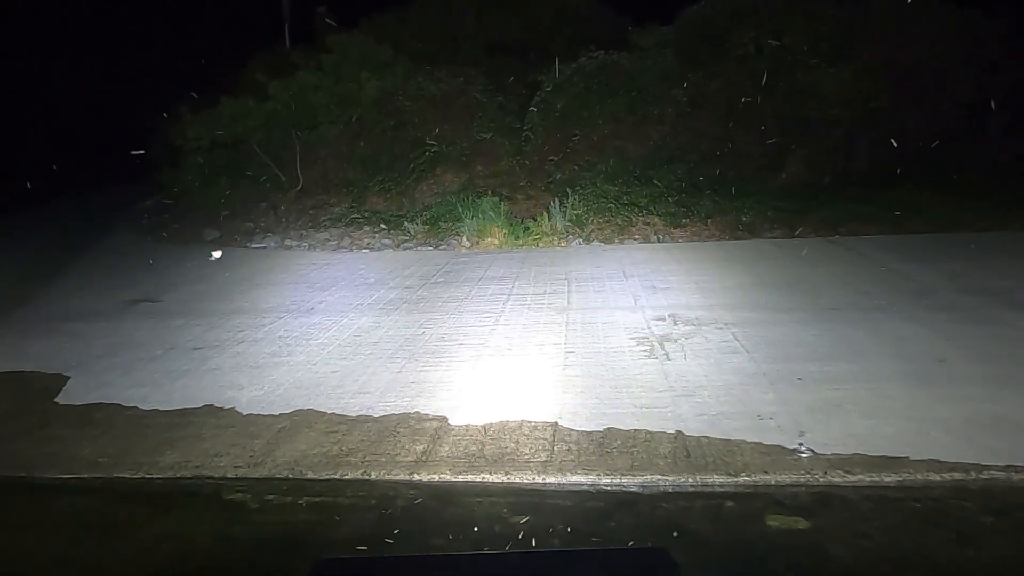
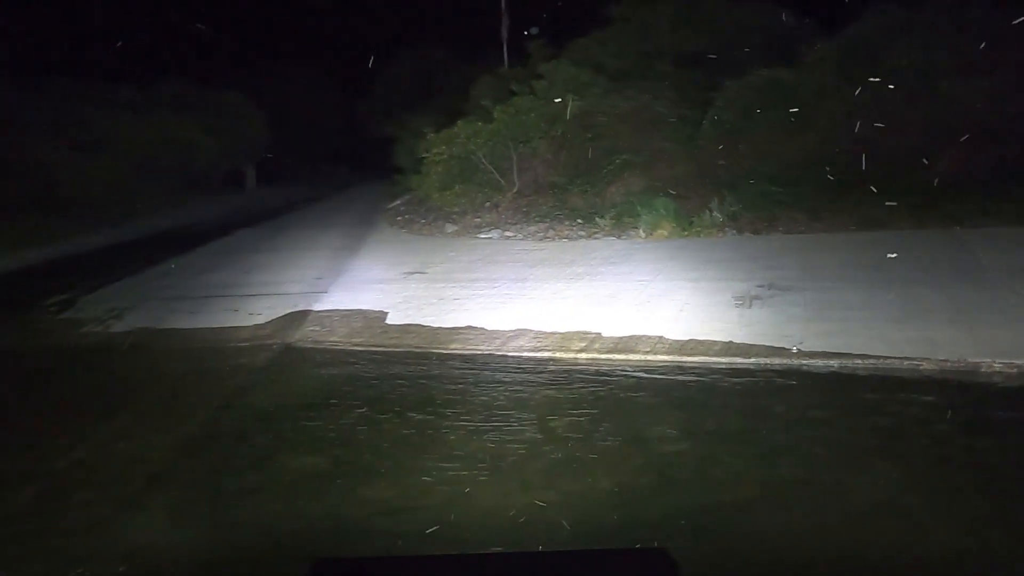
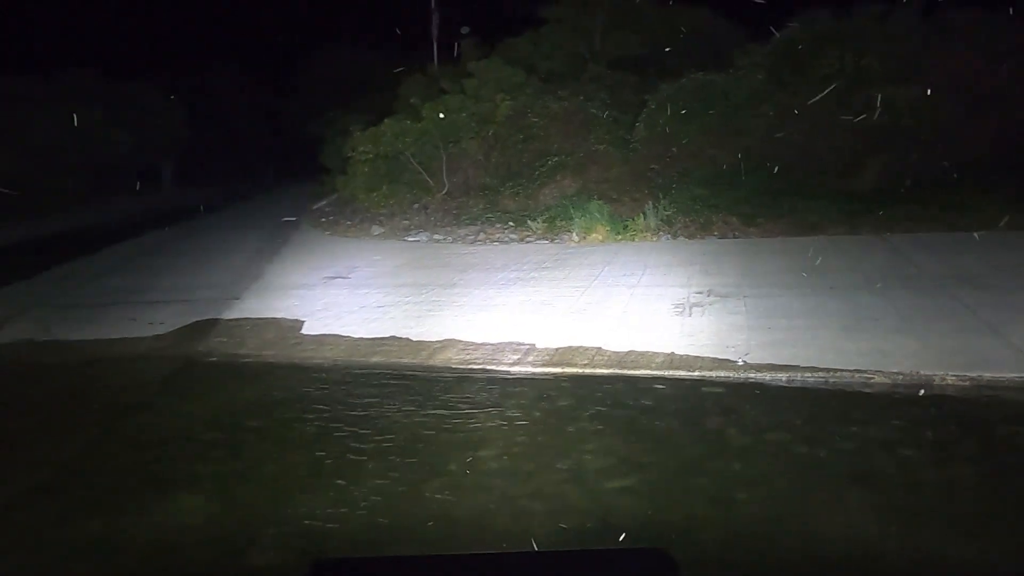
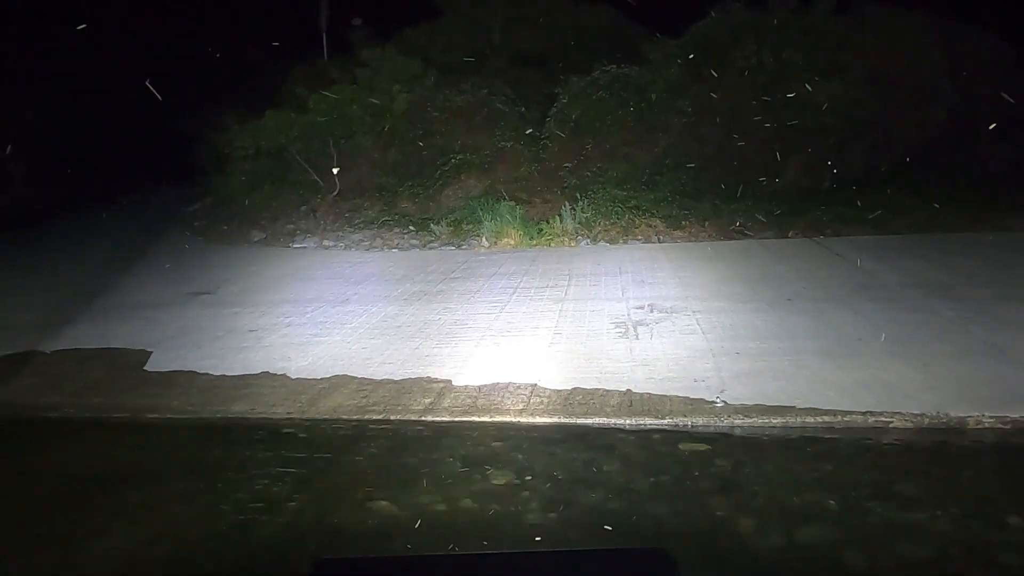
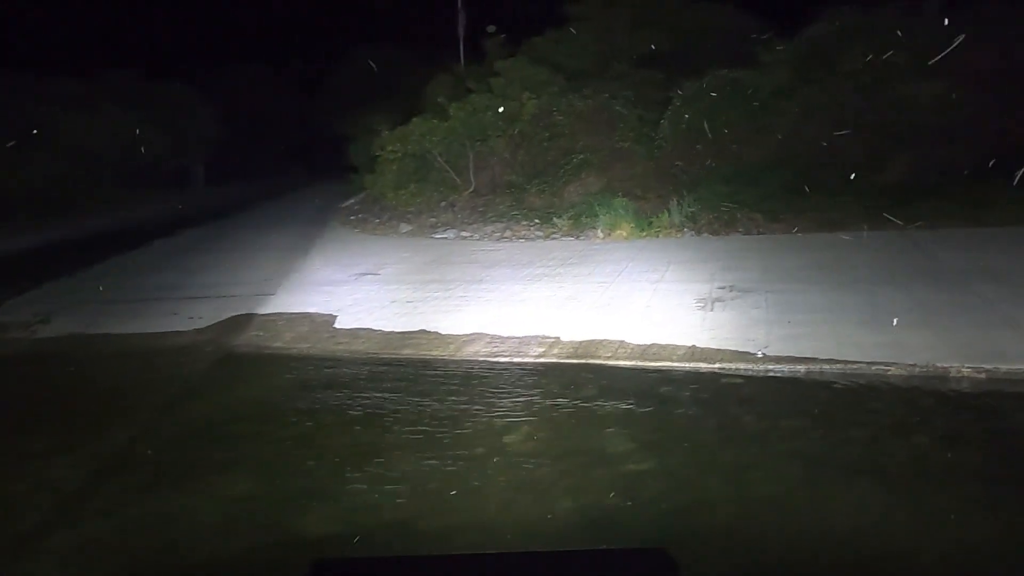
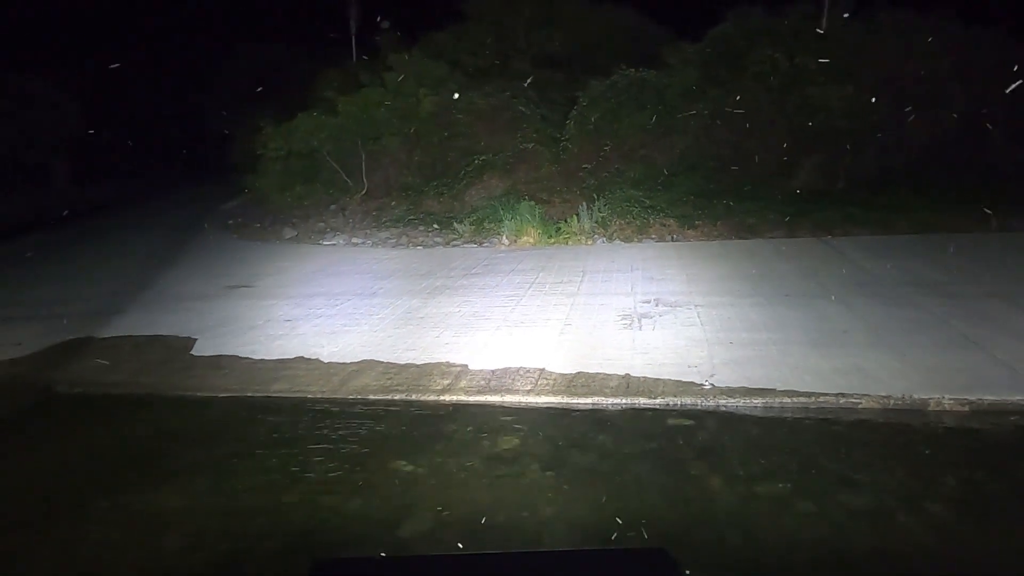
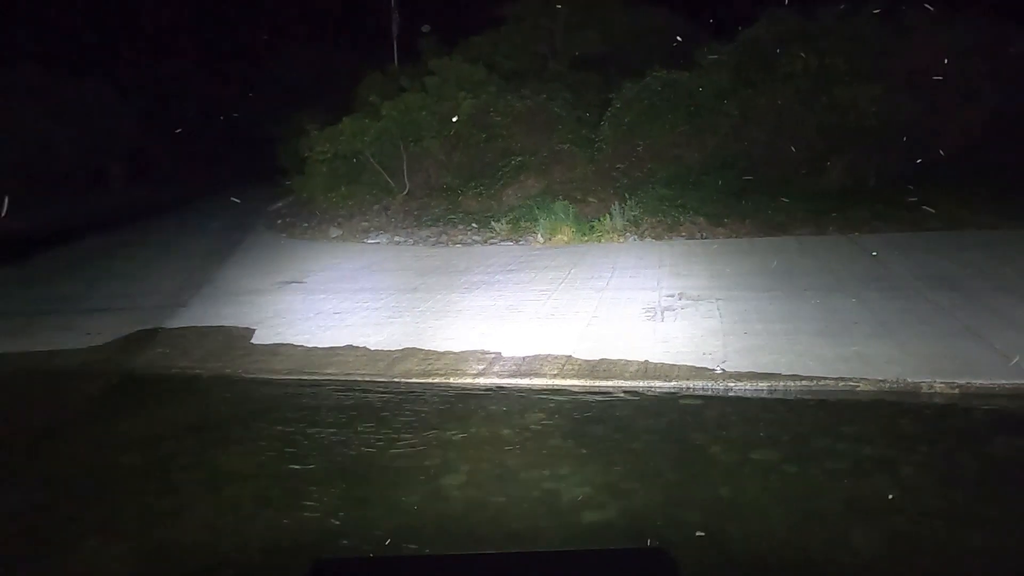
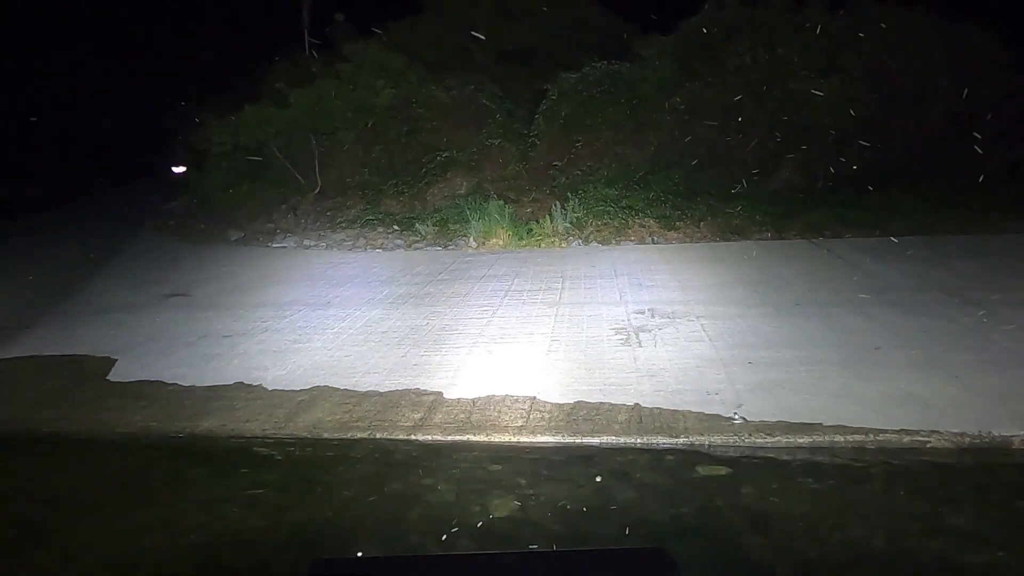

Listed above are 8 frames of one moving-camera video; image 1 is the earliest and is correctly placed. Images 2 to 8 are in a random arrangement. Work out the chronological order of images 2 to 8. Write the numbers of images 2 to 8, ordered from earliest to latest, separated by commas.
8, 4, 6, 7, 3, 5, 2
